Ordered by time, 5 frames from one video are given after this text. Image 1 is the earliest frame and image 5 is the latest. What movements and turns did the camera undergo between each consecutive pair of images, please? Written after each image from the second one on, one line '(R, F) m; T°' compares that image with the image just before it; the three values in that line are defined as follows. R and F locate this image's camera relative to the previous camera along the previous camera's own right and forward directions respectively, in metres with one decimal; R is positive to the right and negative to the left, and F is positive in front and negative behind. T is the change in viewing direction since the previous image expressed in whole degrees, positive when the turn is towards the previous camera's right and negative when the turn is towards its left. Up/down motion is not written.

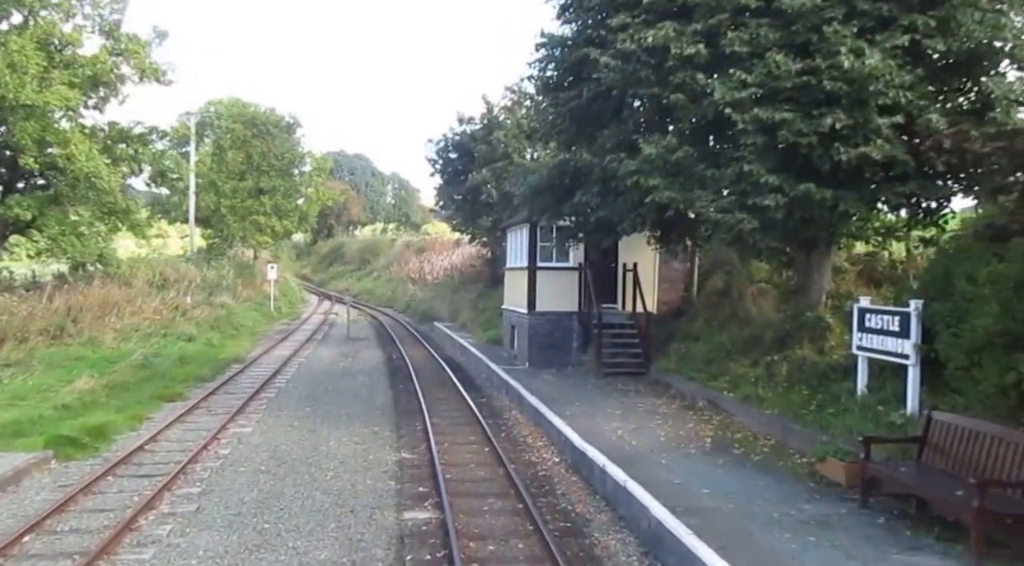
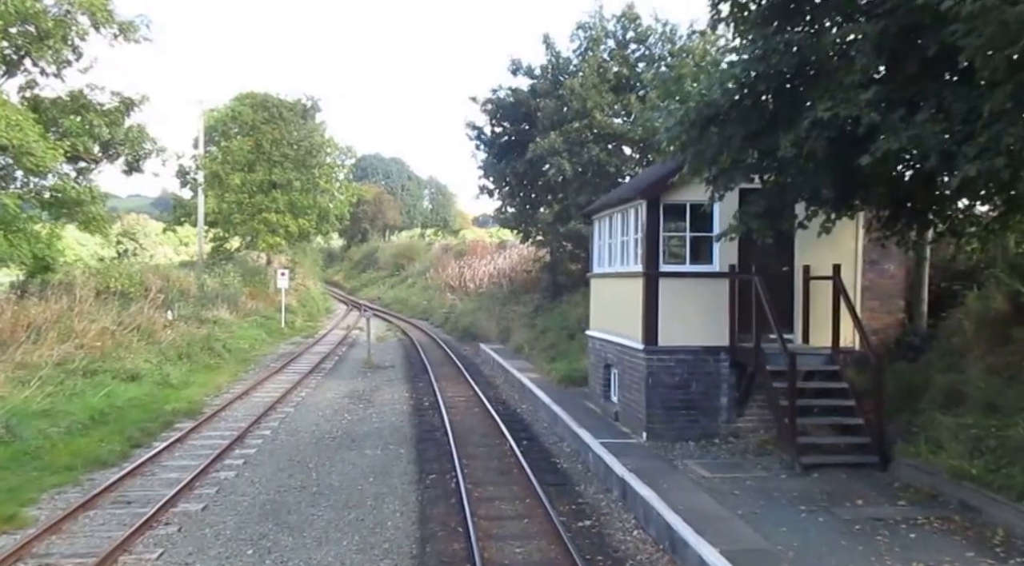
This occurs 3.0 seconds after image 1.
(-1.0, +8.6) m; -2°
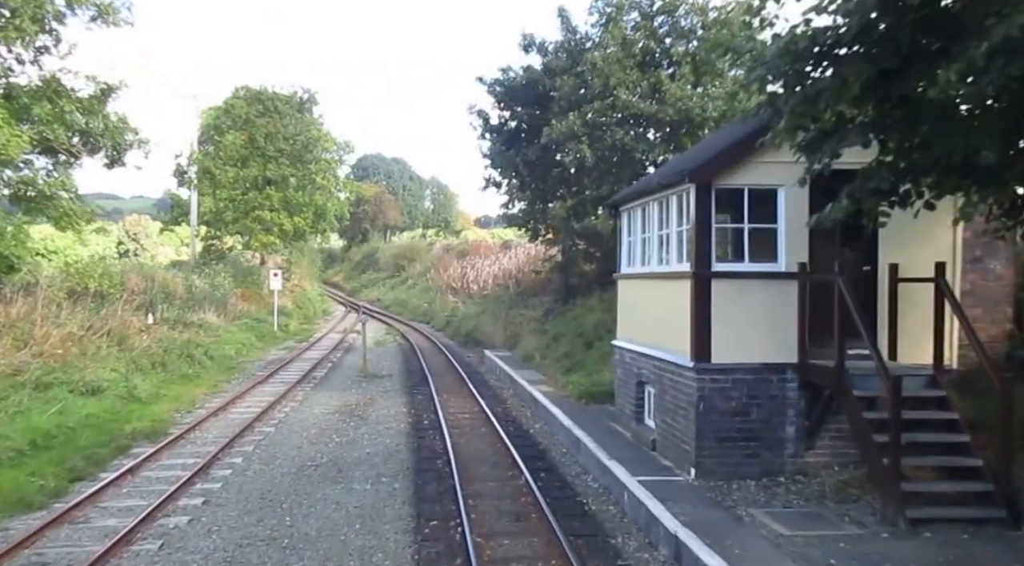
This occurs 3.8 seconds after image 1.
(-0.2, +2.3) m; 0°
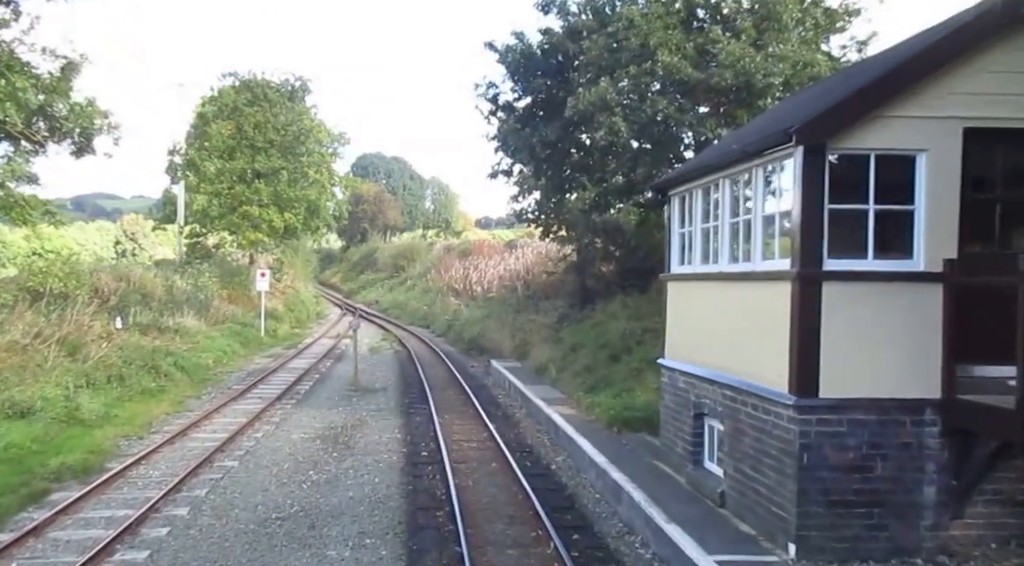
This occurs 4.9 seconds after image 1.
(-0.3, +2.9) m; 0°
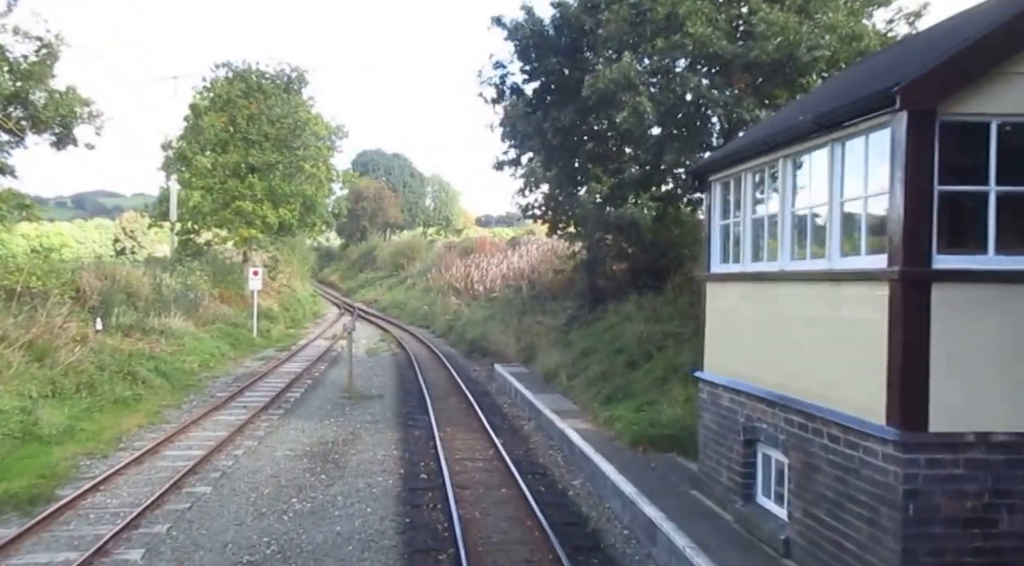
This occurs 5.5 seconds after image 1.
(-0.2, +1.6) m; 0°
